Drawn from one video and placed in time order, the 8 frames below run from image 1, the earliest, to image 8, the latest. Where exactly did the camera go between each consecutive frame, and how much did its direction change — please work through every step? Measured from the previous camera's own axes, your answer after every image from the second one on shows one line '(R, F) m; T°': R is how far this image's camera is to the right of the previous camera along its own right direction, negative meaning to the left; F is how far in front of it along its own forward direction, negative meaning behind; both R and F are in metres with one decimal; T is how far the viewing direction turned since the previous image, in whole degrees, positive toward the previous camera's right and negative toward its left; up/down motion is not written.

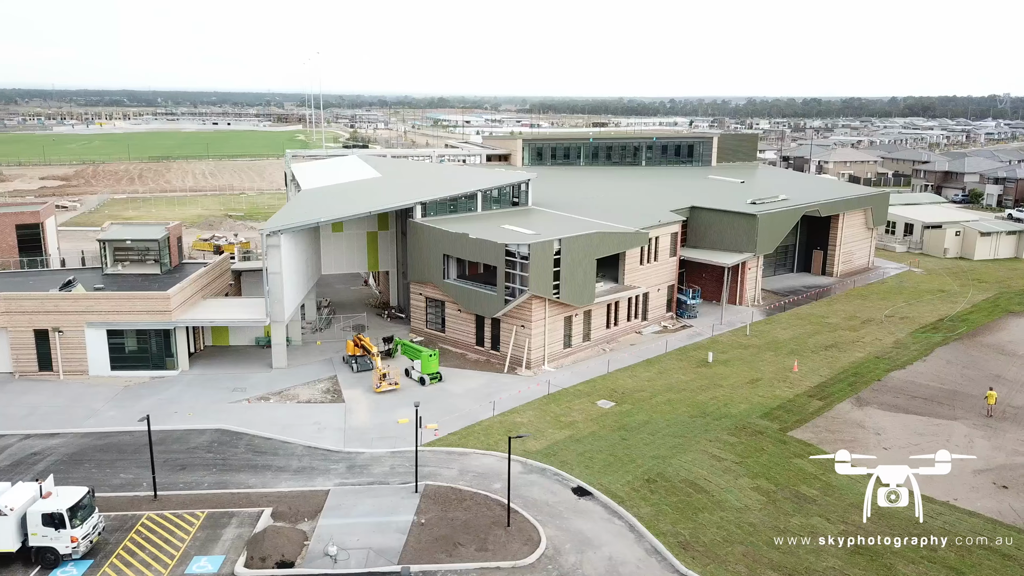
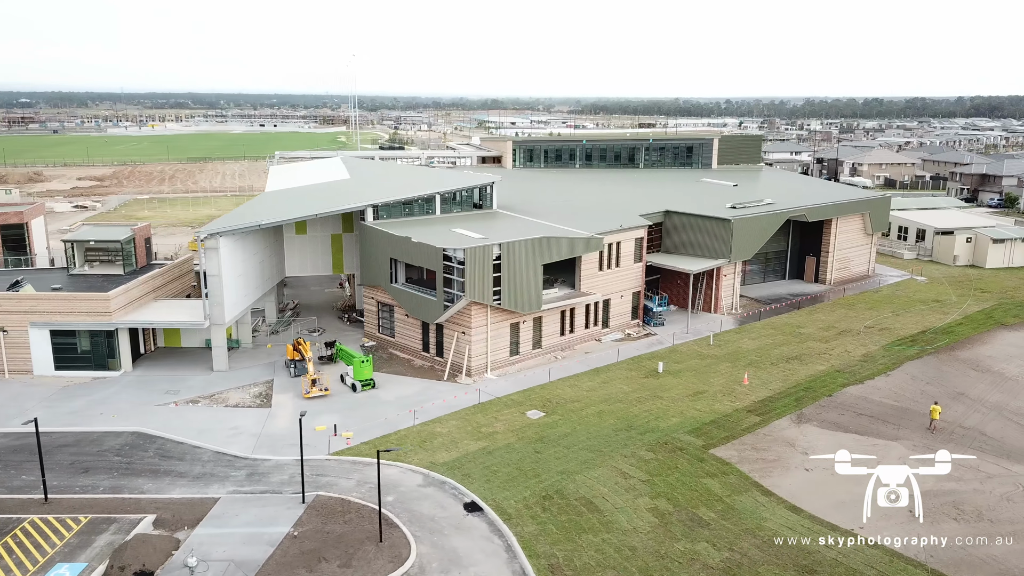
(+5.1, +1.1) m; -4°
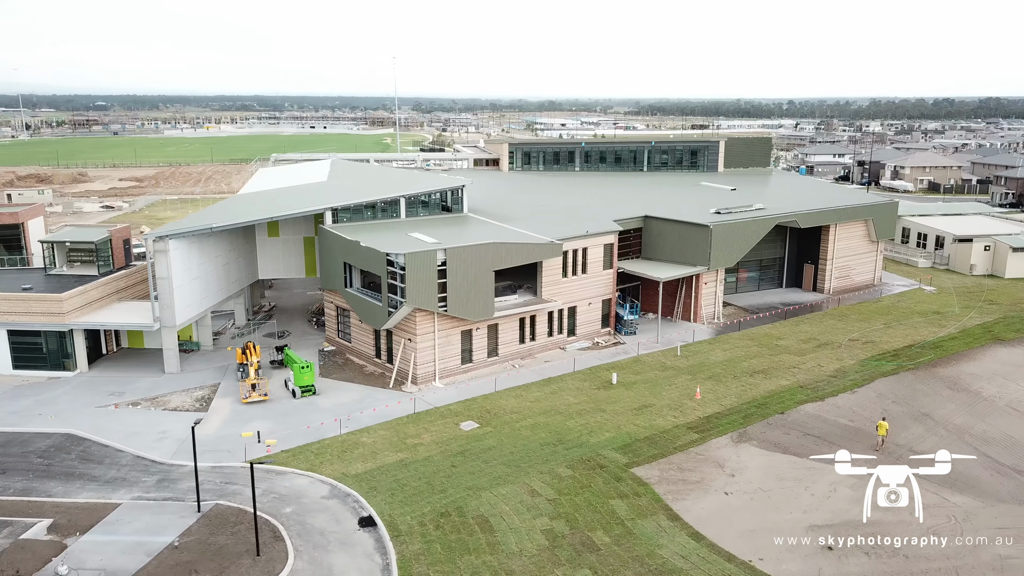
(+4.8, +1.1) m; -4°
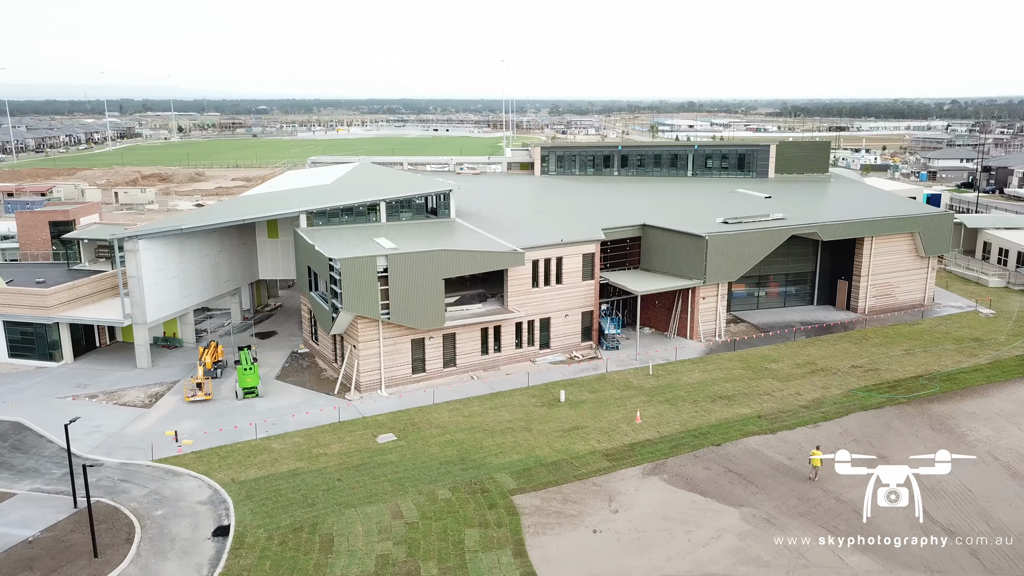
(+8.1, +2.0) m; -10°
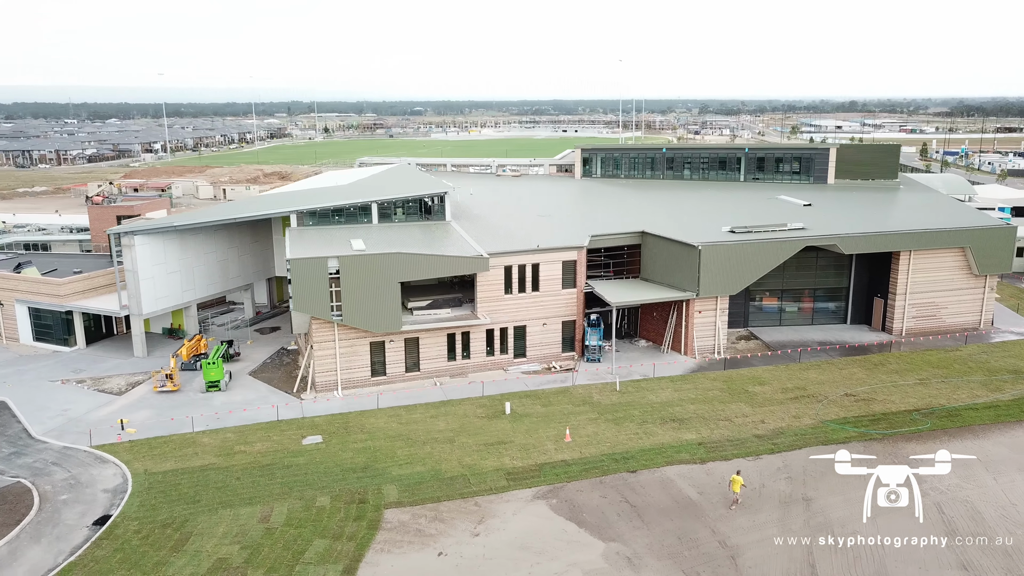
(+8.0, +1.8) m; -10°
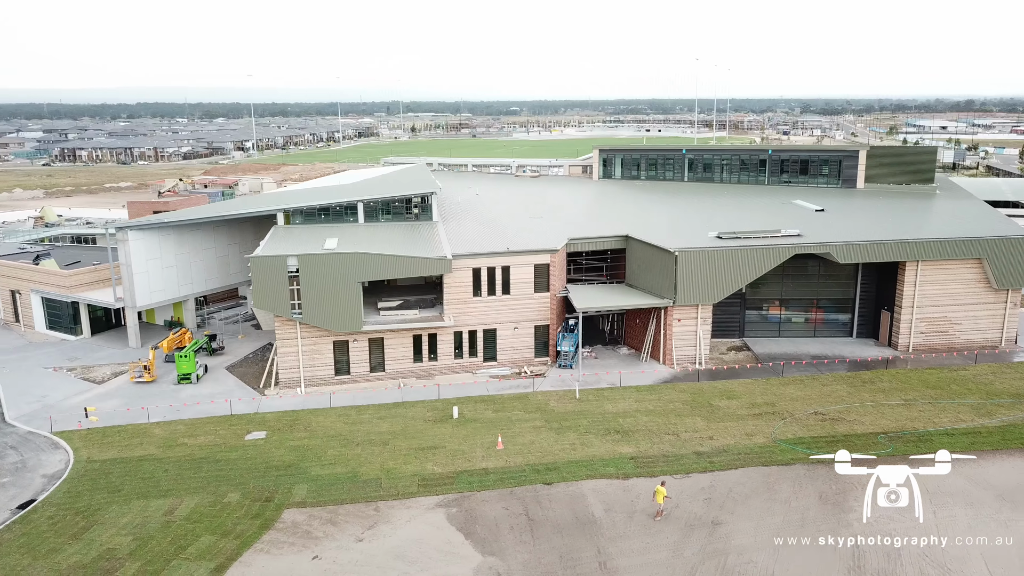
(+5.7, +0.9) m; -6°
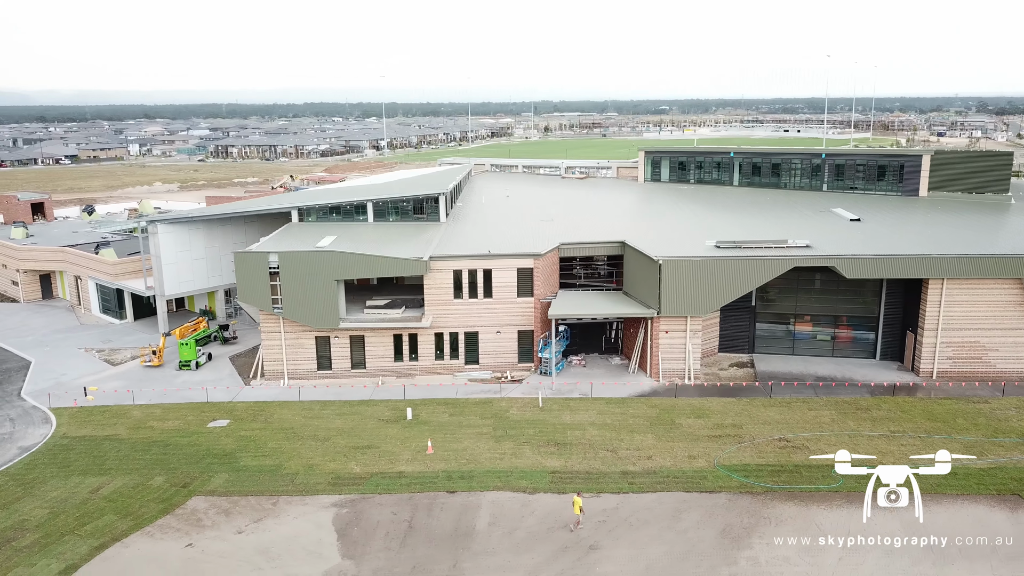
(+7.4, +1.1) m; -10°
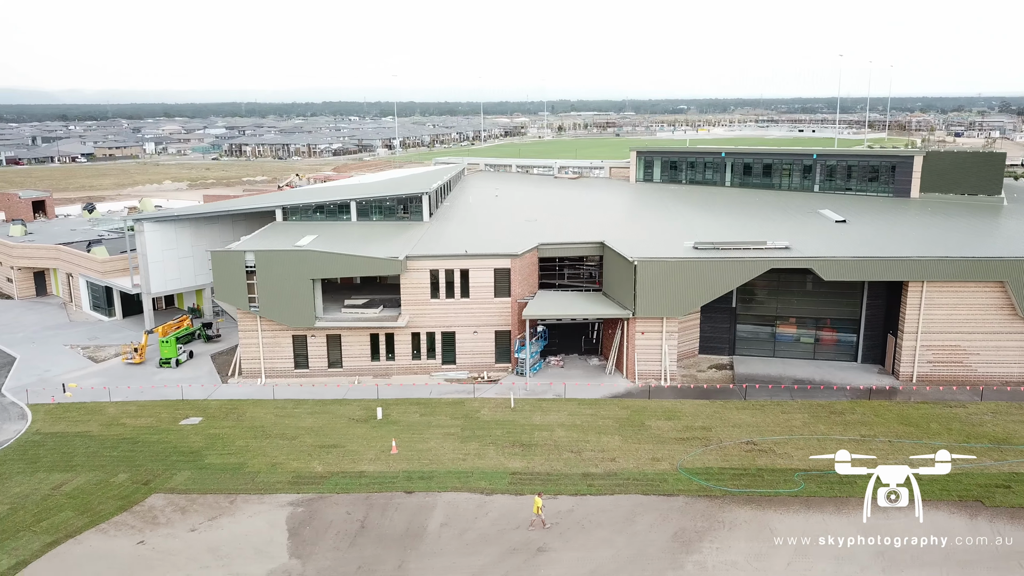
(+1.8, +0.1) m; -1°
